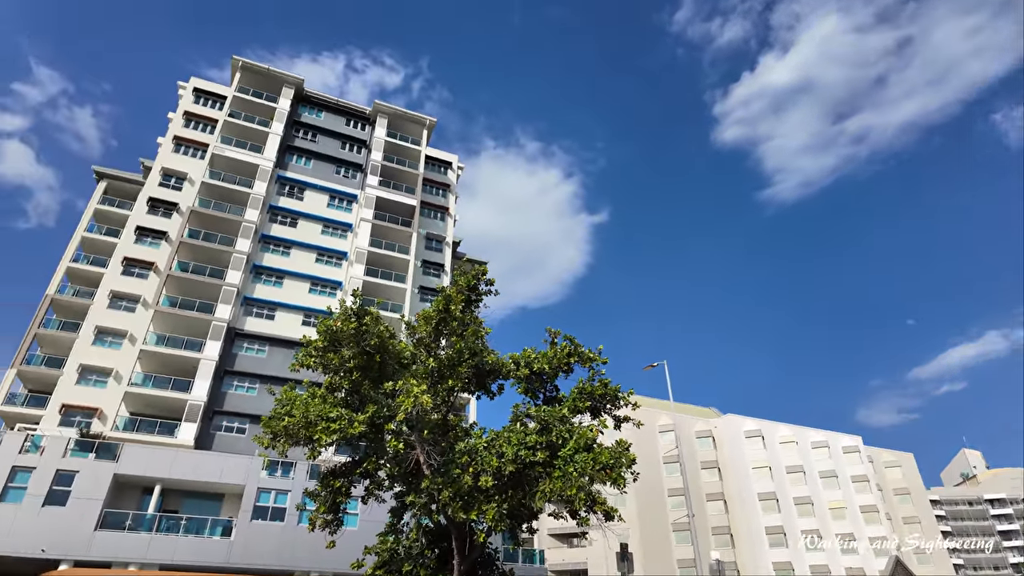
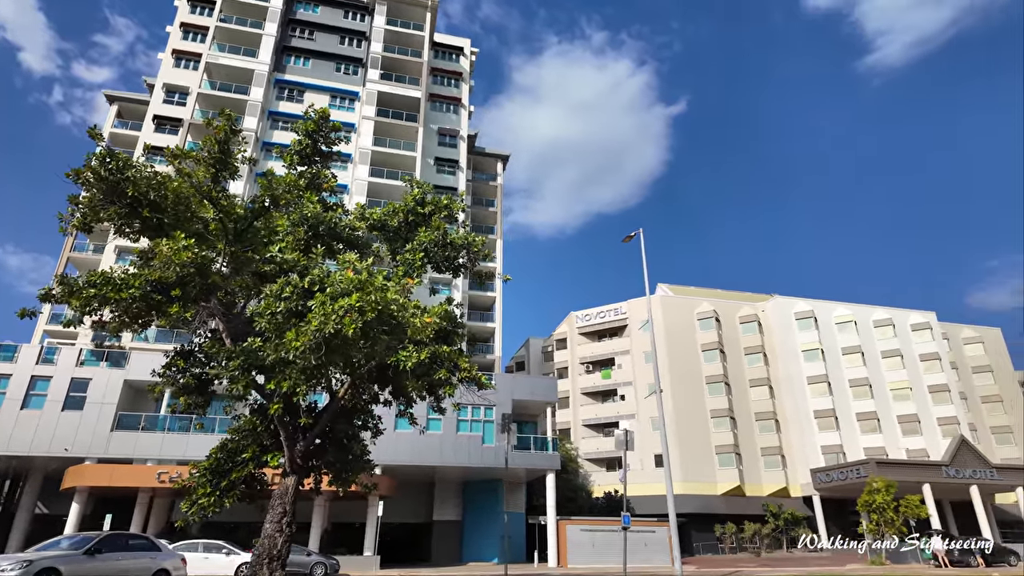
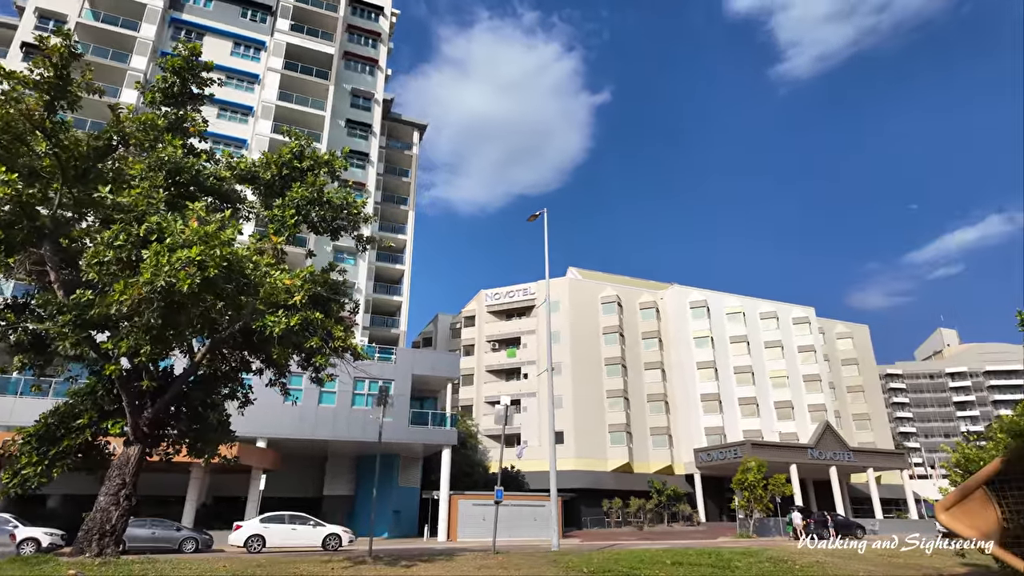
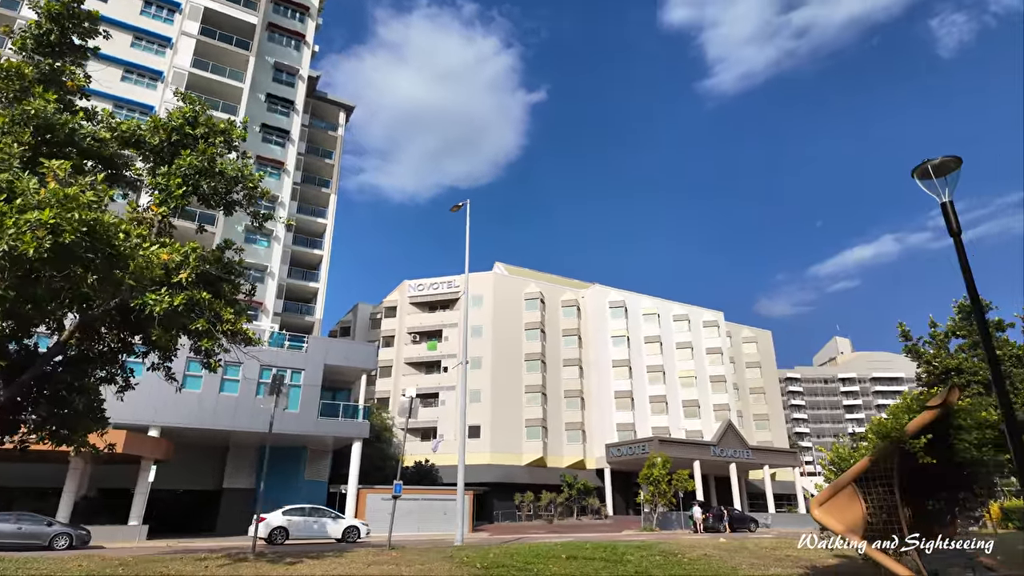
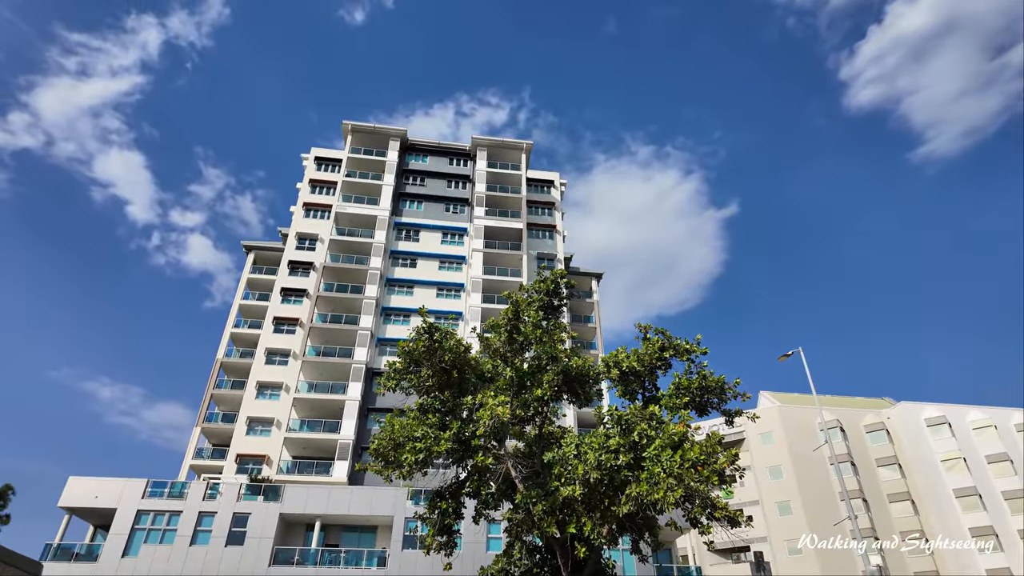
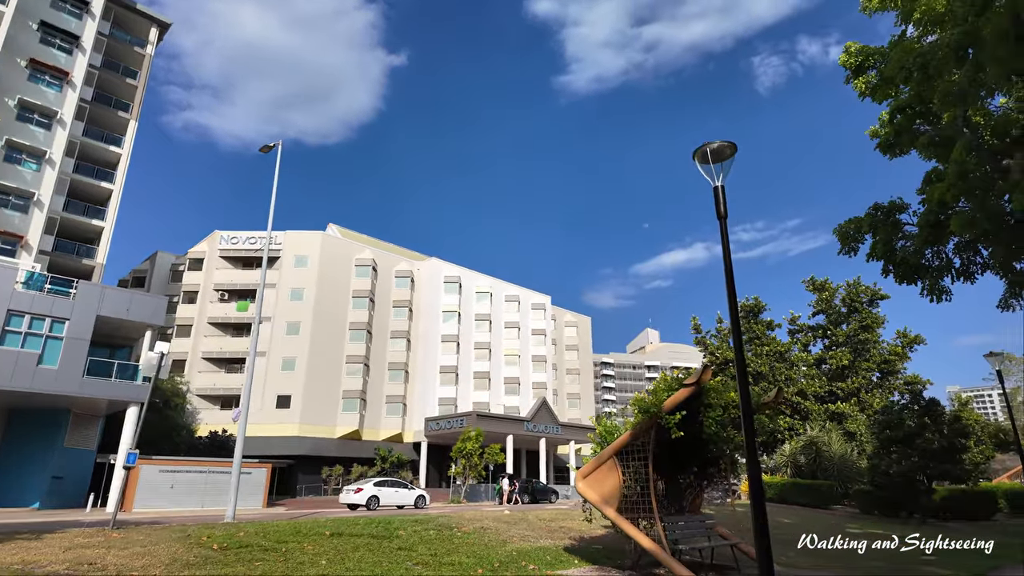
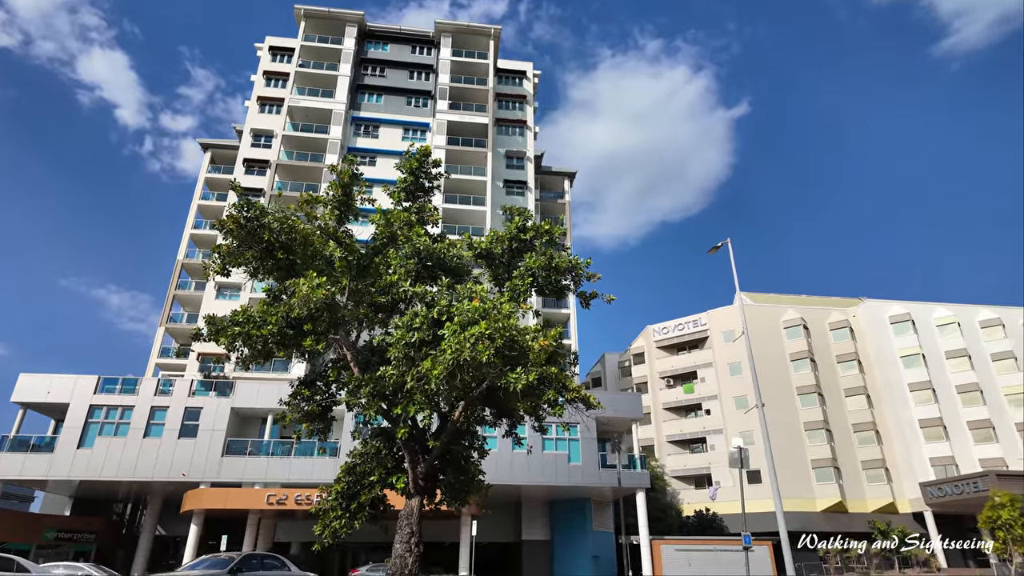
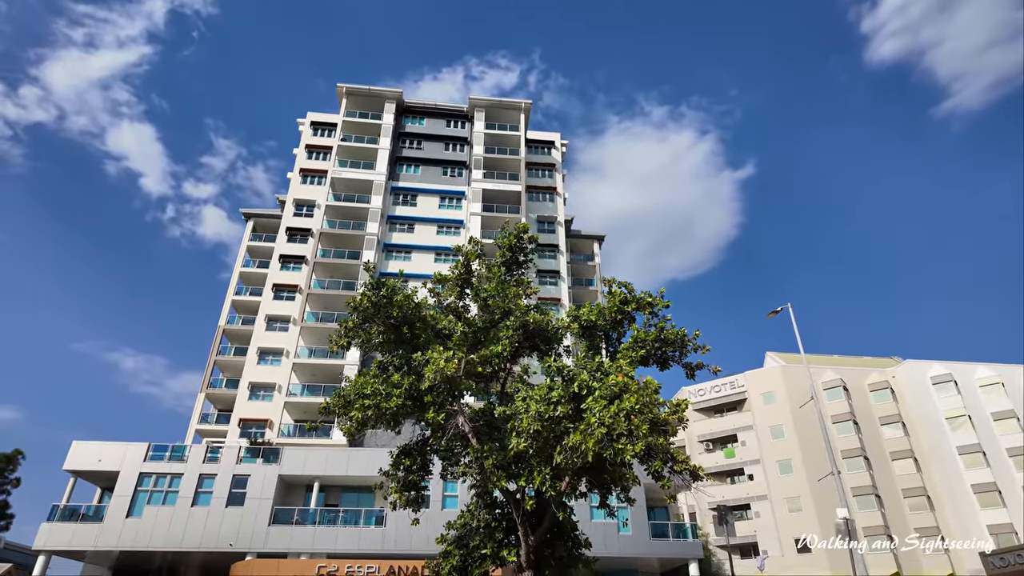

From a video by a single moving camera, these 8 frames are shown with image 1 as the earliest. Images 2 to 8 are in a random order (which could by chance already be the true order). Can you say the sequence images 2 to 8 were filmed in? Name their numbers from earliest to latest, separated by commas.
5, 8, 7, 2, 3, 4, 6
